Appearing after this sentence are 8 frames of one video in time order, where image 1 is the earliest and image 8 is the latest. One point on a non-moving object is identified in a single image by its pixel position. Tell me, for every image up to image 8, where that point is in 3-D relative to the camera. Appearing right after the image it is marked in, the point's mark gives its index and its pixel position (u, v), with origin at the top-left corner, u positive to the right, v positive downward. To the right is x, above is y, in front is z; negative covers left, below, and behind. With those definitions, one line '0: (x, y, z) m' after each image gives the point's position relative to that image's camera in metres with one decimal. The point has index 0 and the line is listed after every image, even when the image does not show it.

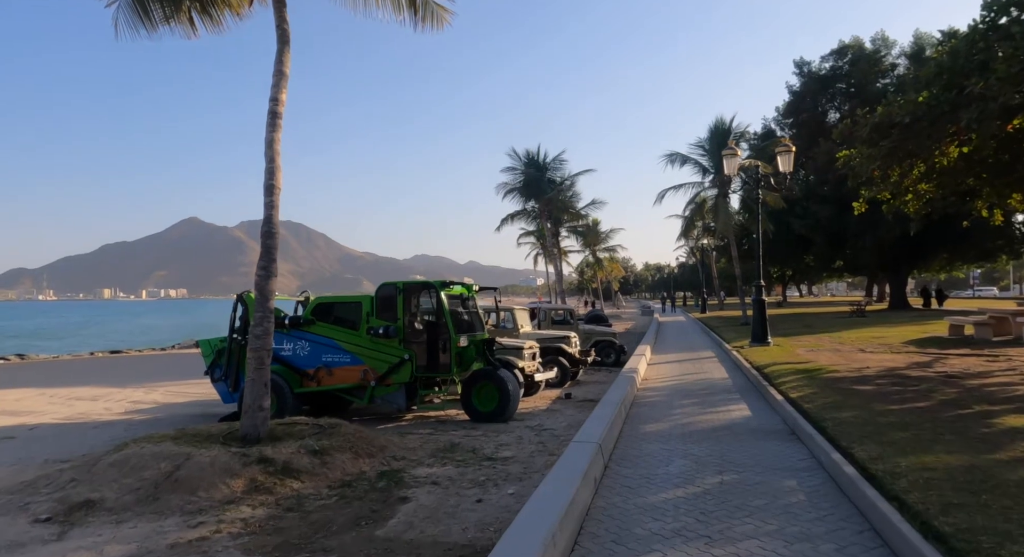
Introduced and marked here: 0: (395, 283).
0: (-2.0, 0.0, +10.8) m
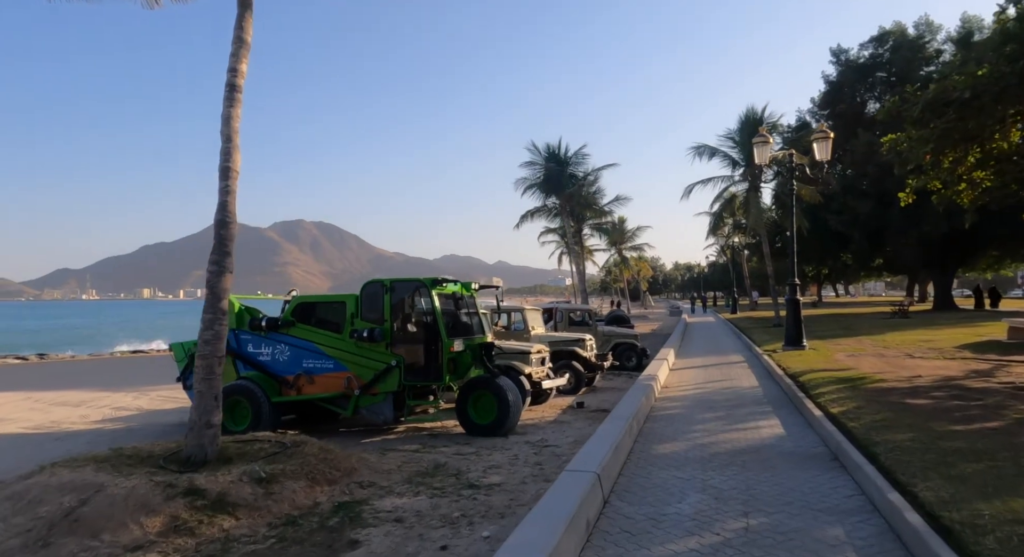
0: (-2.0, 0.0, +9.7) m
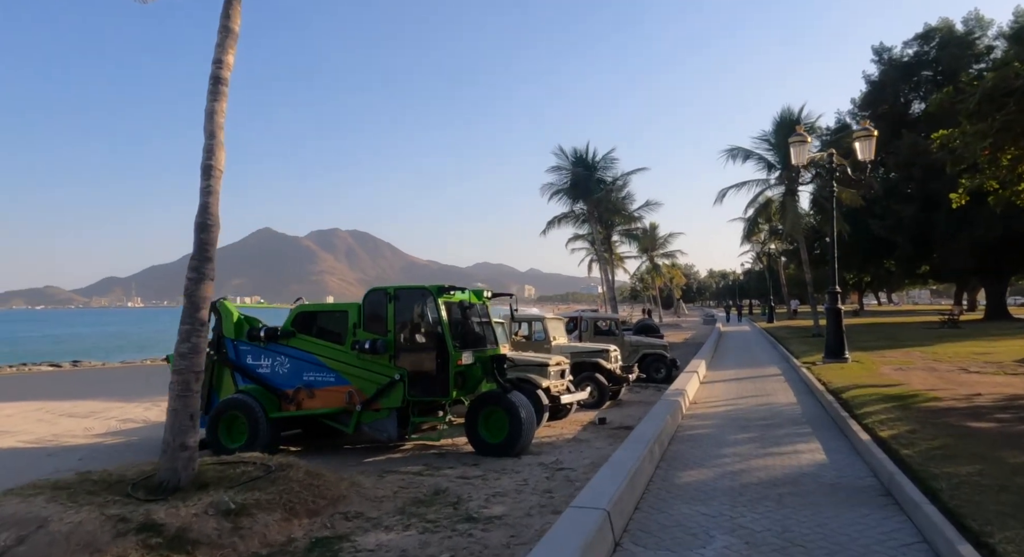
0: (-1.8, -0.1, +9.1) m
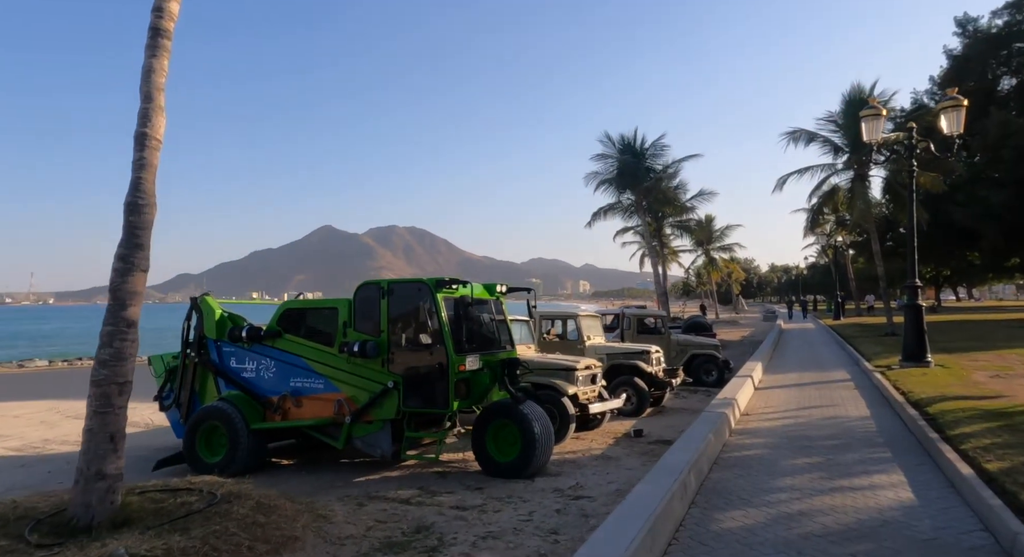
0: (-1.7, 0.0, +7.9) m
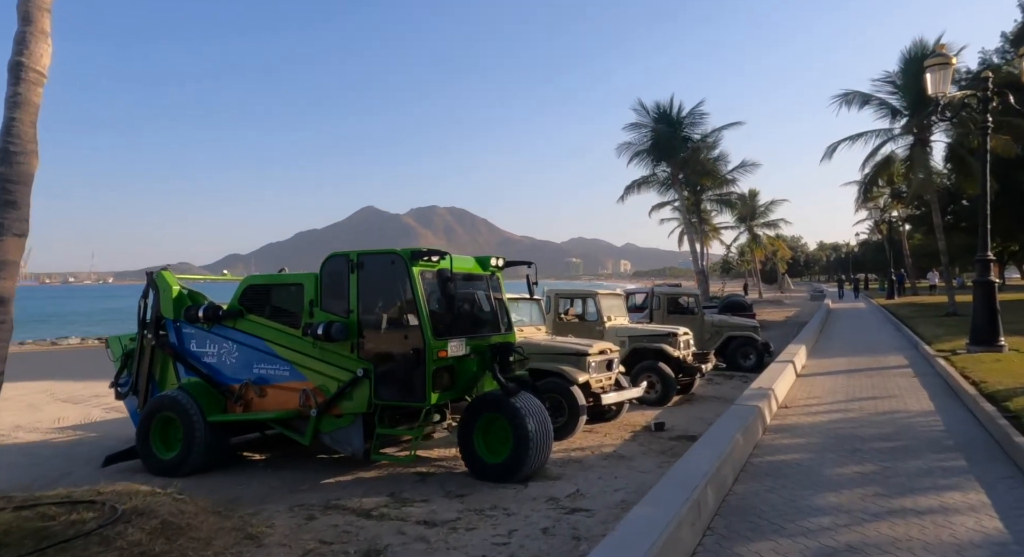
0: (-1.8, +0.3, +6.8) m
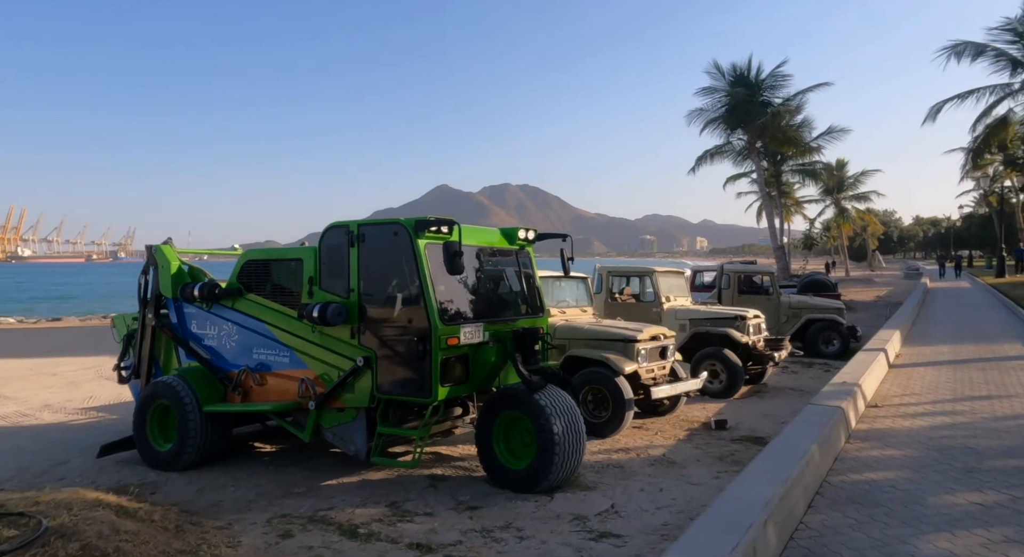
0: (-1.5, +0.5, +5.9) m
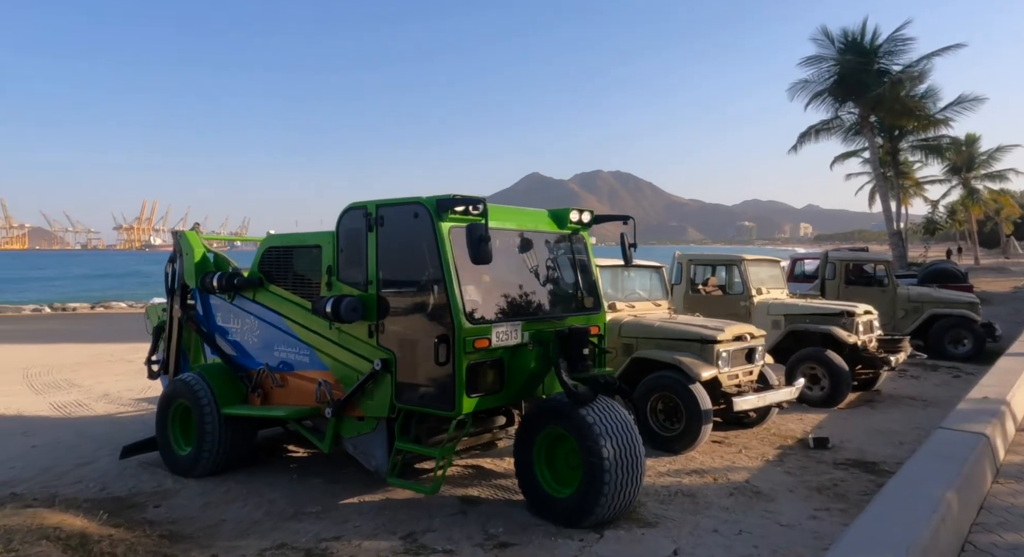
0: (-1.2, +0.6, +5.2) m
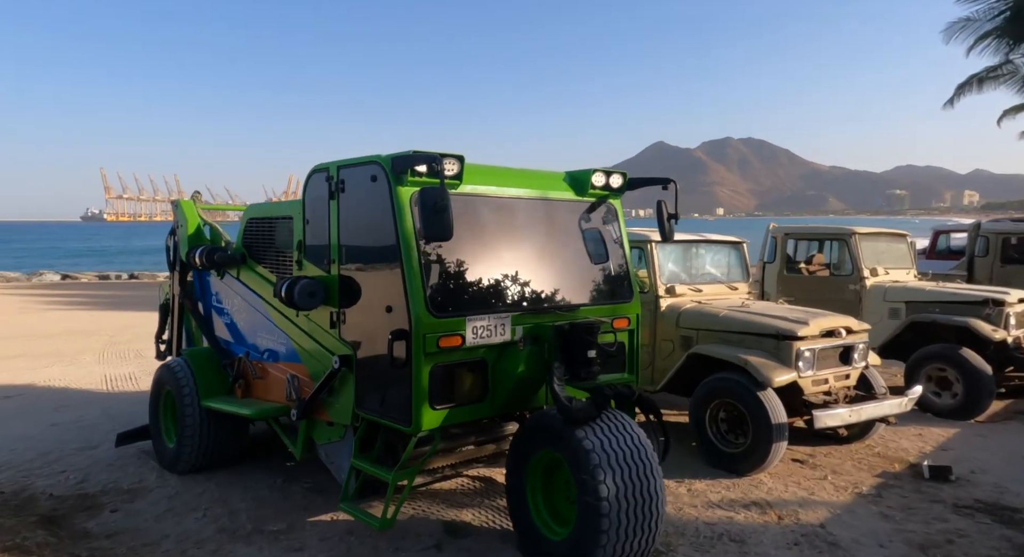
0: (-1.2, +0.7, +4.3) m
